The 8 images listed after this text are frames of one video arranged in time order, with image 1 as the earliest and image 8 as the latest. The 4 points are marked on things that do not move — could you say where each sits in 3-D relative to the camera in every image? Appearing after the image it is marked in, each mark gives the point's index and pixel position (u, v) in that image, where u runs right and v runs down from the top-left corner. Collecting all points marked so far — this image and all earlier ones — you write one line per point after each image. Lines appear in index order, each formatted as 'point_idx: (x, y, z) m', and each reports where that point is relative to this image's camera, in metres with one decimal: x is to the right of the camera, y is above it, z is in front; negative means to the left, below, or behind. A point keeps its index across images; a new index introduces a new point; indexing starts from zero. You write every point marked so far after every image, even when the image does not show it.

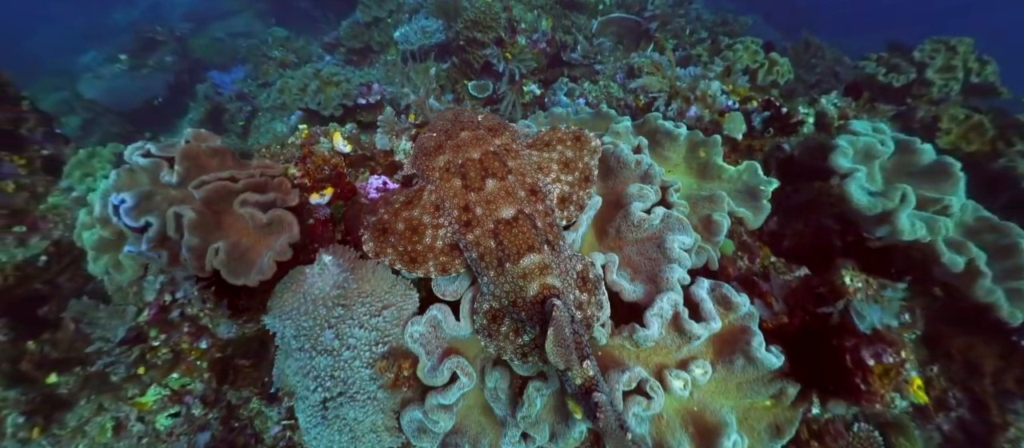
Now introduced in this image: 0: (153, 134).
0: (-10.6, +2.7, +11.0) m
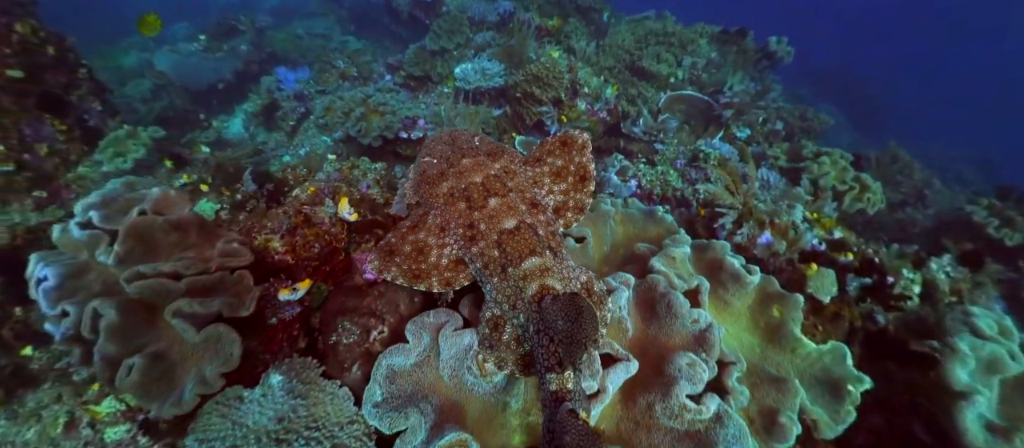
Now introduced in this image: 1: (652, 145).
0: (-9.2, +3.3, +11.2) m
1: (+2.7, +1.5, +7.1) m
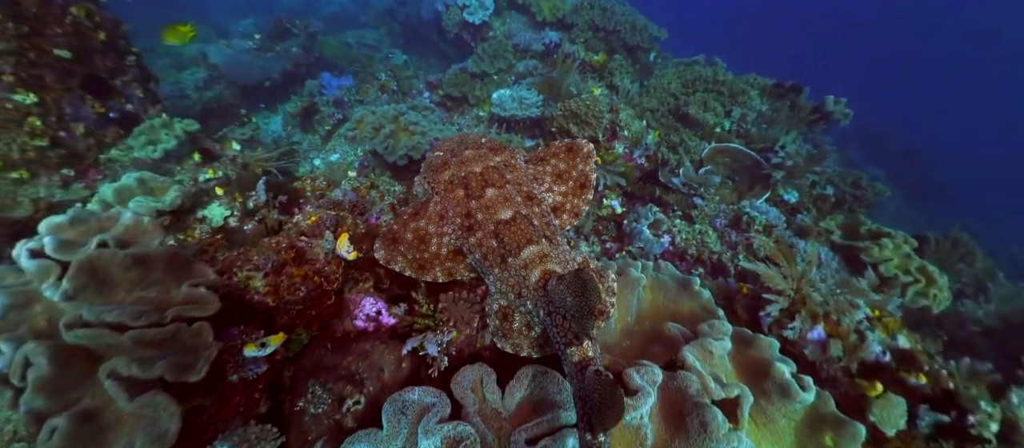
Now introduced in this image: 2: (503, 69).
0: (-8.1, +3.5, +11.5) m
1: (+3.2, +0.4, +6.6) m
2: (-0.2, +4.1, +9.8) m
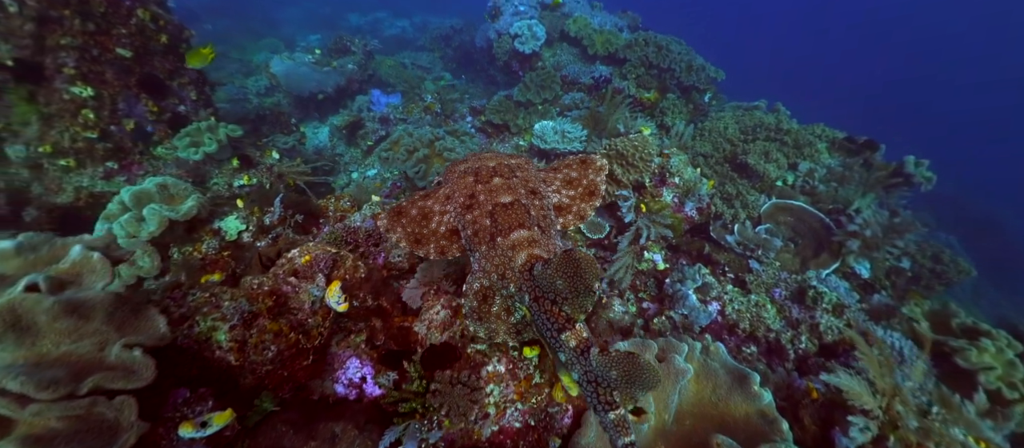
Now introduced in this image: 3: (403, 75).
0: (-6.8, +3.3, +11.9) m
1: (+3.6, -0.6, +5.8) m
2: (+1.0, +3.2, +9.5) m
3: (-4.2, +5.8, +14.4) m
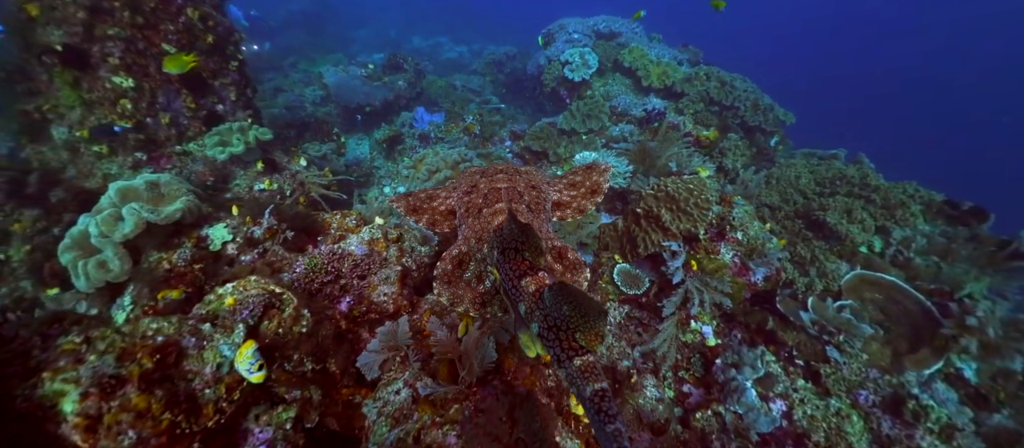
0: (-5.4, +3.0, +12.0) m
1: (+3.8, -1.5, +4.6) m
2: (+2.0, +2.2, +8.8) m
3: (-2.4, +5.0, +14.4) m
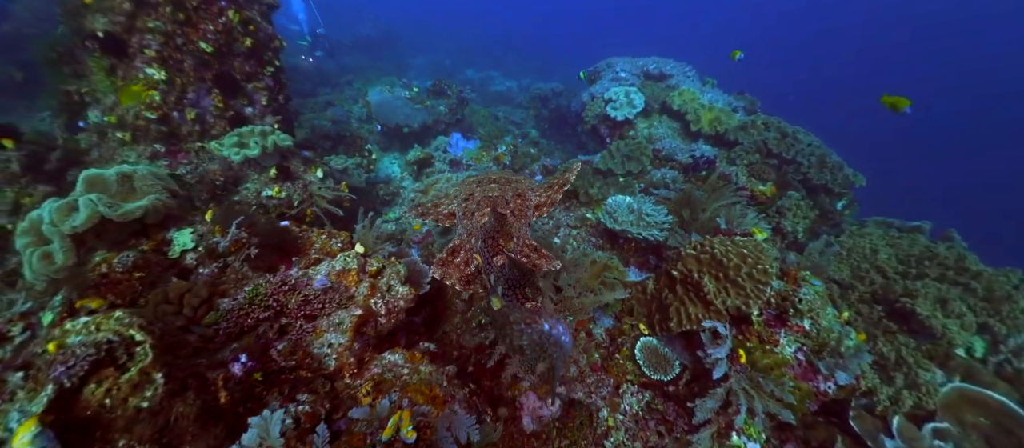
0: (-4.3, +2.5, +11.9) m
1: (+3.6, -2.4, +3.3) m
2: (+2.6, +1.1, +8.0) m
3: (-0.8, +3.9, +14.2) m
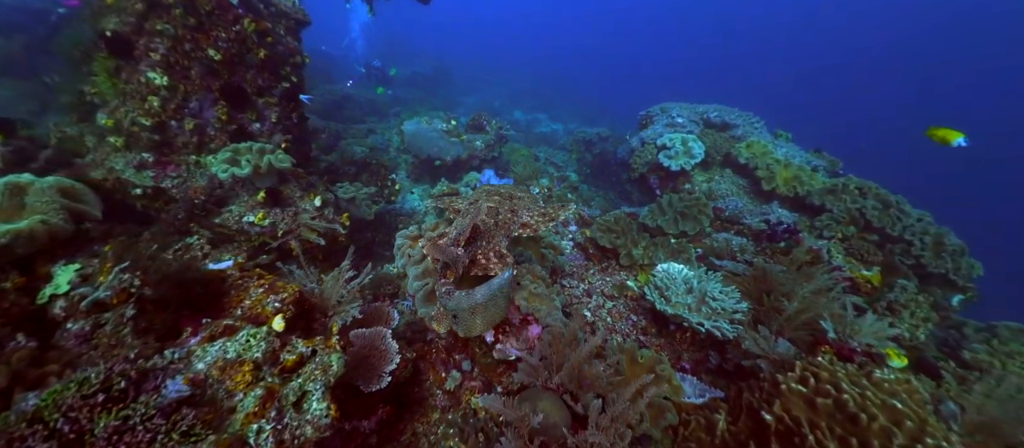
0: (-3.2, +1.4, +11.3) m
1: (+3.3, -3.3, +1.5) m
2: (+3.1, -0.2, +6.5) m
3: (+0.6, +2.2, +13.3) m
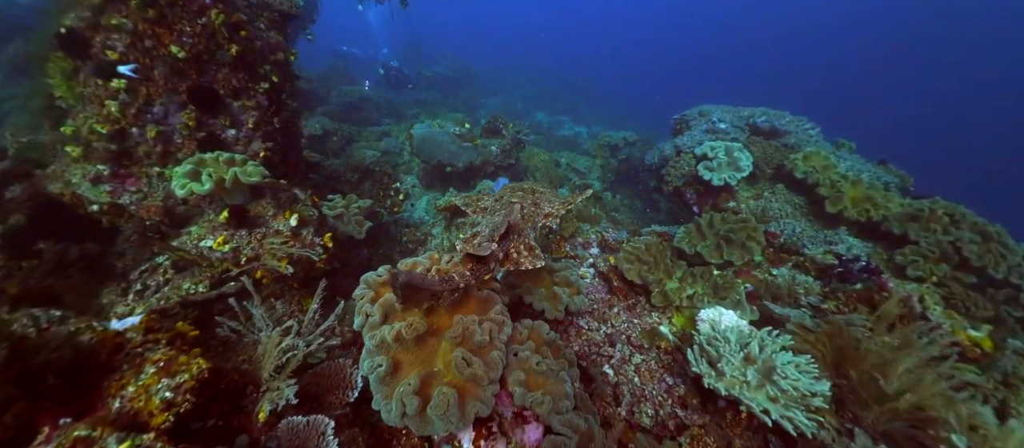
0: (-2.8, +1.1, +10.6) m
1: (+3.1, -3.7, +0.4) m
2: (+3.3, -0.6, +5.4) m
3: (+1.2, +1.8, +12.3) m
